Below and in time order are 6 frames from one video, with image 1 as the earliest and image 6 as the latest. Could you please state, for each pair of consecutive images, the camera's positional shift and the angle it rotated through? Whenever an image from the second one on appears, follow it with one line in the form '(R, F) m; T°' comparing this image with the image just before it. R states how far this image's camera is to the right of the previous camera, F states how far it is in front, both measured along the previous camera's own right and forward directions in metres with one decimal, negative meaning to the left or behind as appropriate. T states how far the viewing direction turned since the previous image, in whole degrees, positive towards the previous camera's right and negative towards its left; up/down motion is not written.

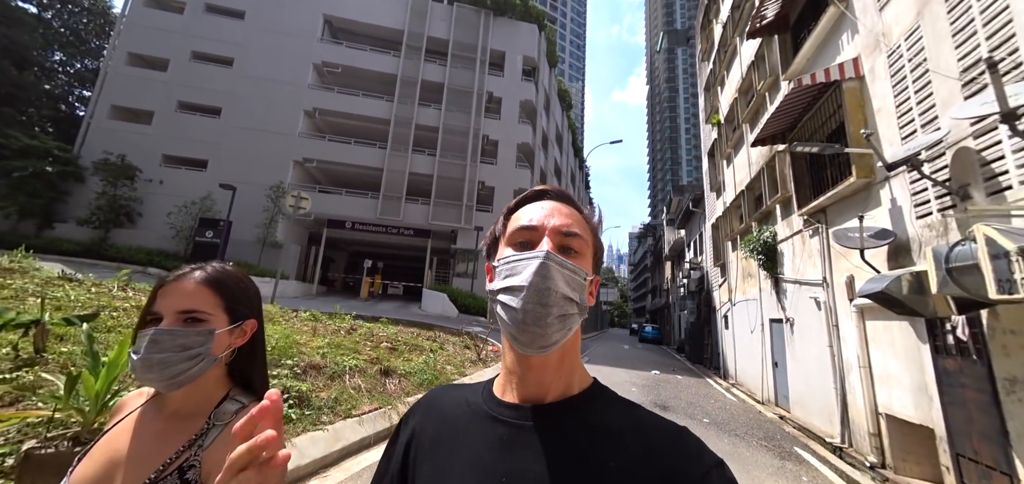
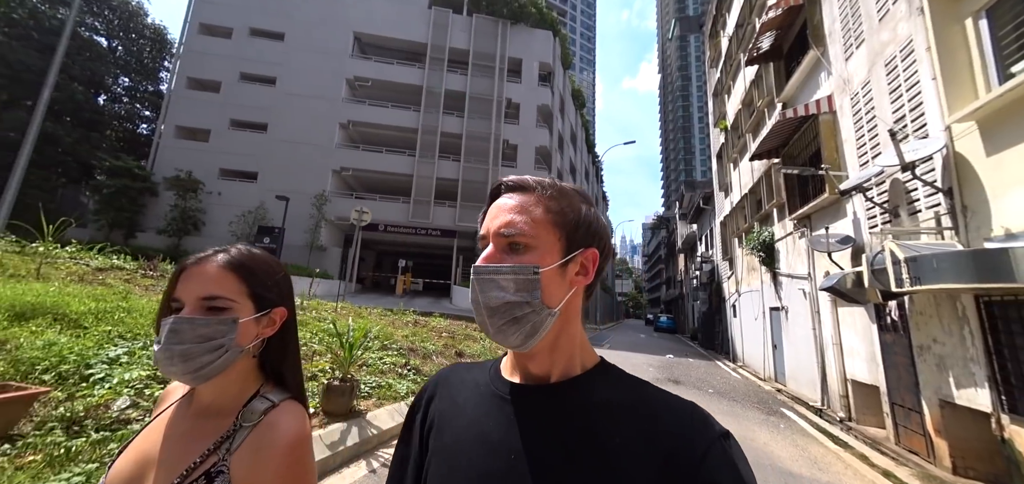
(-0.5, -1.5) m; -2°
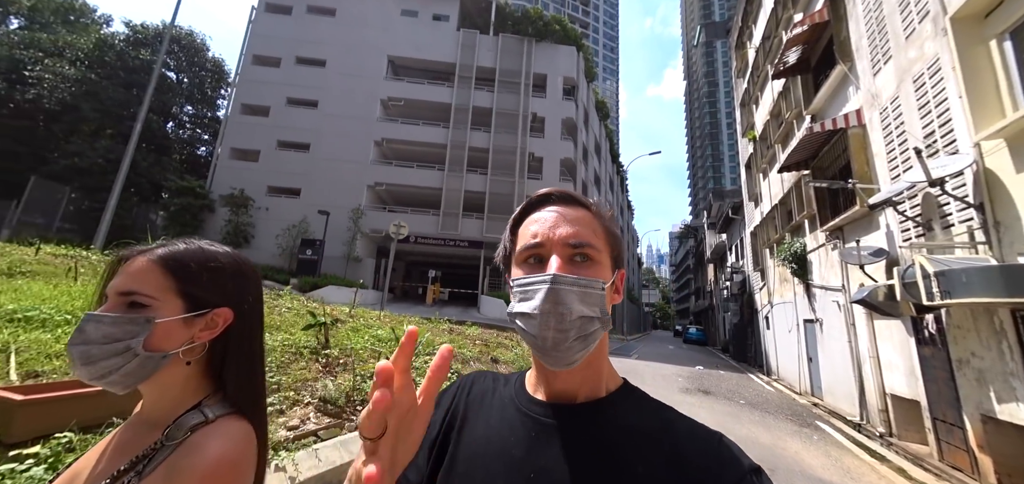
(-0.2, -0.4) m; -4°
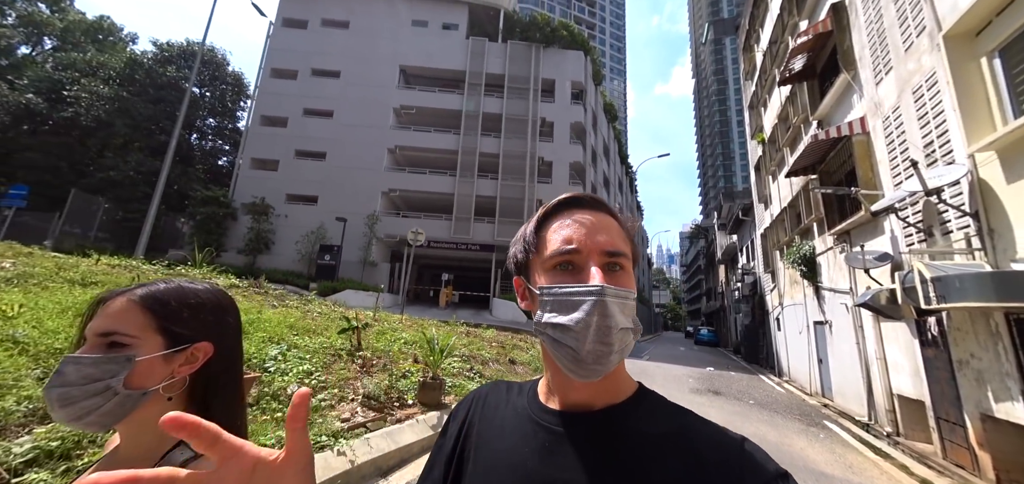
(-0.1, -0.4) m; -1°
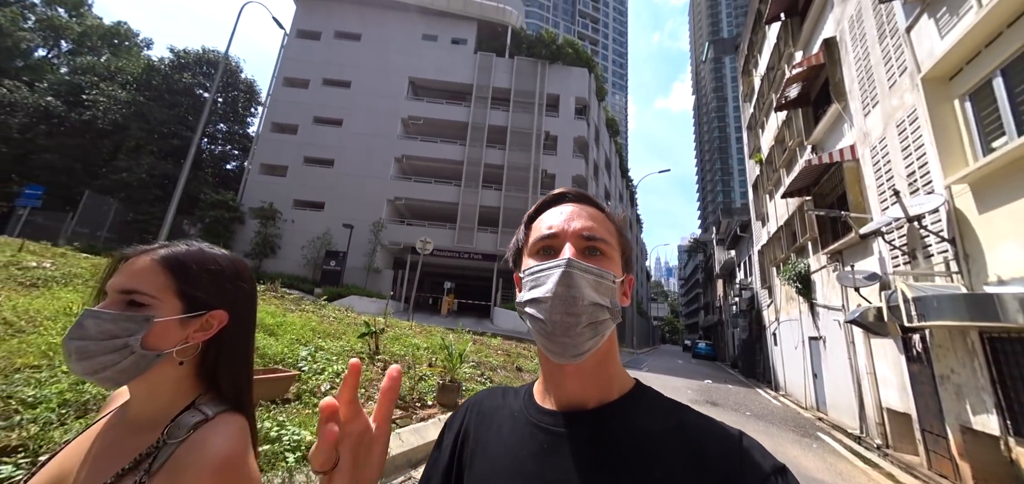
(-0.2, -0.4) m; 0°
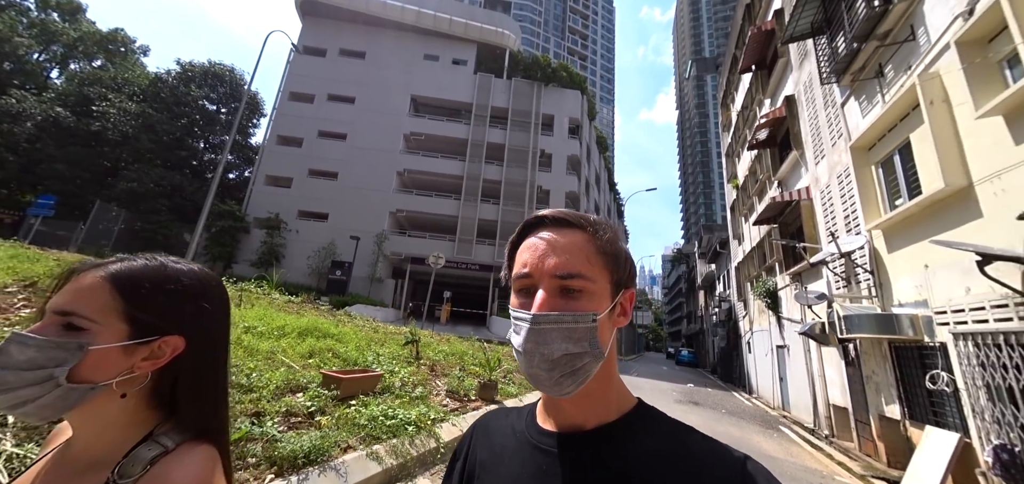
(-0.7, -1.3) m; +2°
